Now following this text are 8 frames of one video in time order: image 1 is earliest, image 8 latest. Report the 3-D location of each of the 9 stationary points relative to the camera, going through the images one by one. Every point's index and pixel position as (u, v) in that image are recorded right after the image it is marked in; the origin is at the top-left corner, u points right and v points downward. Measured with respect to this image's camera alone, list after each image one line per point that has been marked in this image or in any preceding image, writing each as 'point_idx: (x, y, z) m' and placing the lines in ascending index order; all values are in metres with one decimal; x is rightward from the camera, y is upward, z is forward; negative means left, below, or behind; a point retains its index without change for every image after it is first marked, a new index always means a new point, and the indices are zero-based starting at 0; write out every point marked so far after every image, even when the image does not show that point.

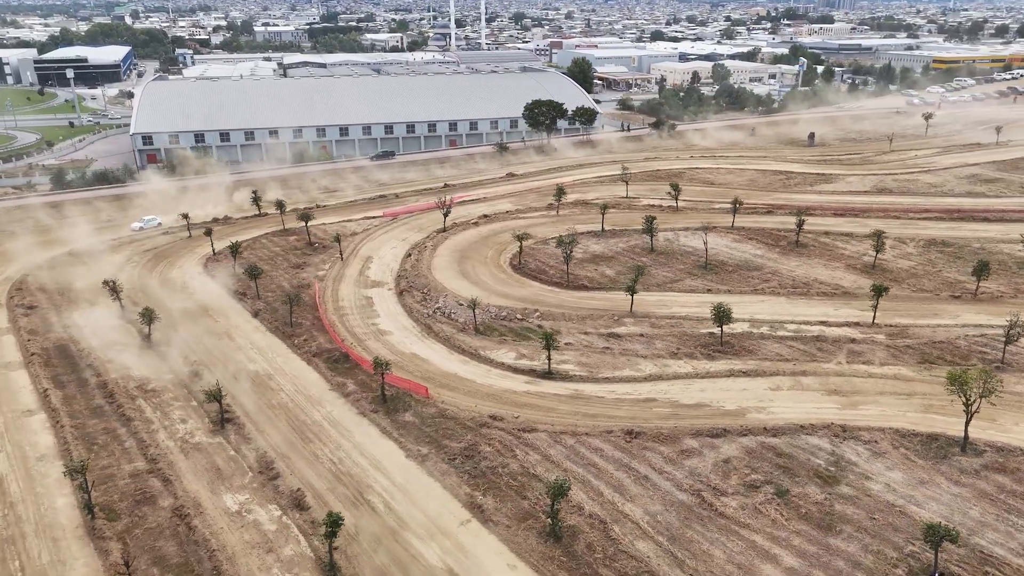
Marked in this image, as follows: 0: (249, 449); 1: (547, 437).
0: (-6.5, -4.0, +18.3) m
1: (+0.9, -3.8, +18.2) m
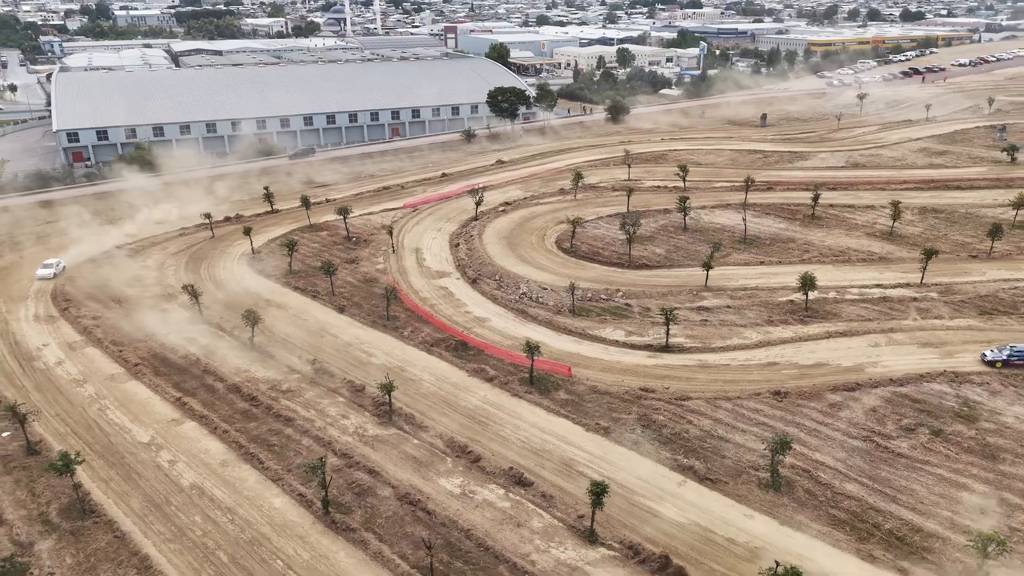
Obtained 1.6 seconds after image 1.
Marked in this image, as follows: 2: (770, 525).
0: (-2.0, -3.8, +18.7) m
1: (+5.3, -3.1, +19.7) m
2: (+5.3, -4.8, +15.0) m
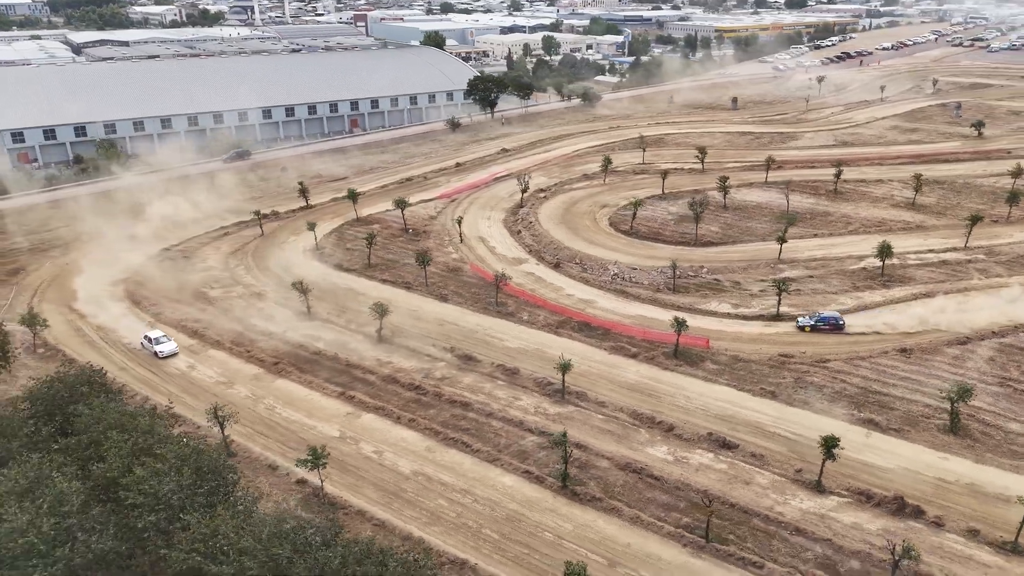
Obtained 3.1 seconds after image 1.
0: (+2.7, -3.2, +19.6) m
1: (+9.8, -2.2, +21.4) m
2: (+10.5, -3.9, +16.8) m
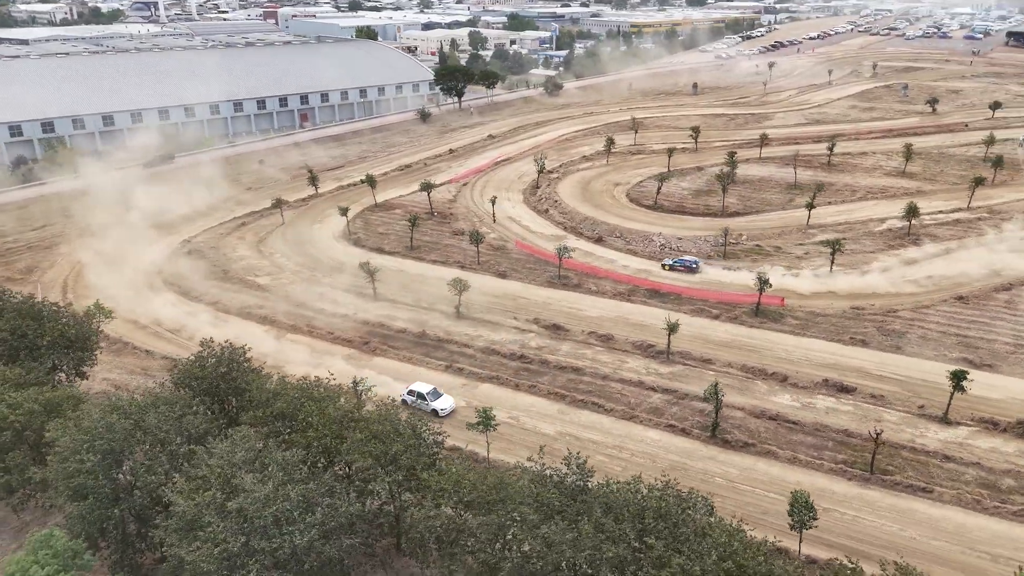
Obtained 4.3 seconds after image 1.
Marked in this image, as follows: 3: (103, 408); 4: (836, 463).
0: (+5.8, -2.1, +20.1) m
1: (+12.6, -0.8, +22.8) m
2: (+13.8, -2.5, +18.2) m
3: (-7.5, -2.2, +13.7) m
4: (+7.1, -3.8, +15.9) m
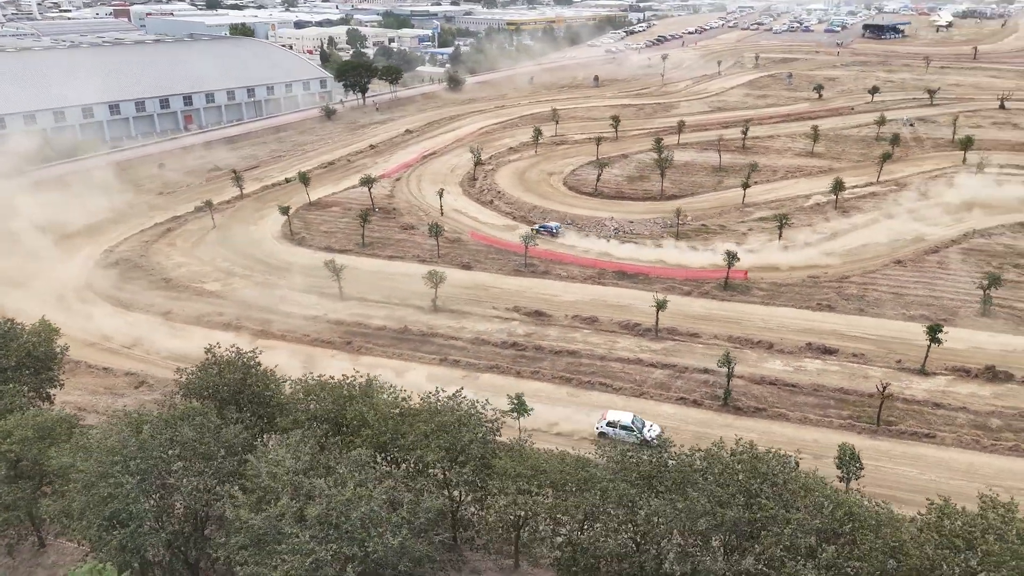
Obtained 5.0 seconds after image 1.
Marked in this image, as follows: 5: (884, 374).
0: (+5.6, -1.4, +20.8) m
1: (+11.8, +0.3, +24.4) m
2: (+13.8, -1.3, +20.1) m
3: (-6.5, -2.3, +12.3) m
4: (+7.6, -3.0, +16.8) m
5: (+9.5, -2.2, +18.7) m
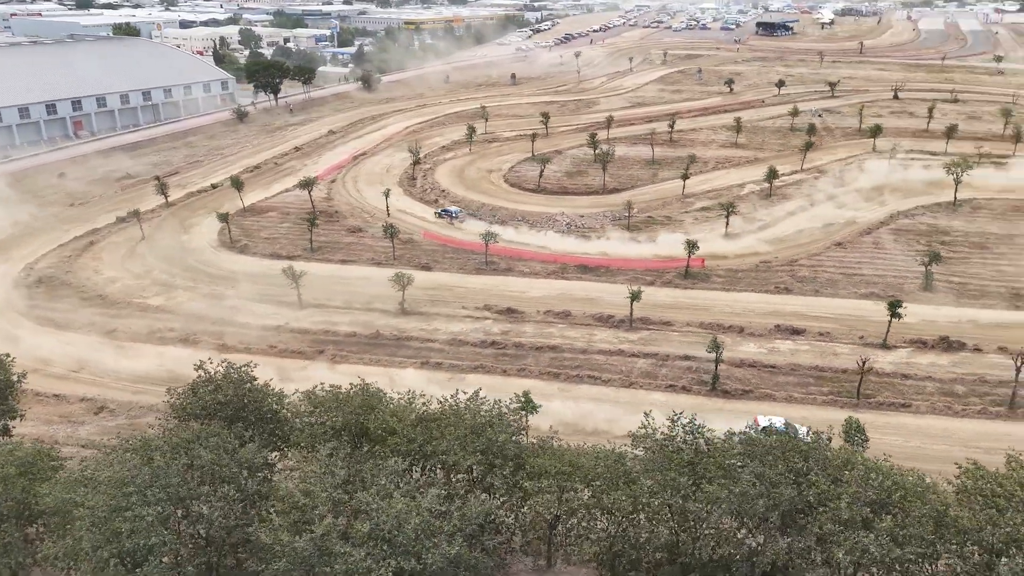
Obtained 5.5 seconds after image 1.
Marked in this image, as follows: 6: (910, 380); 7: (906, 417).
0: (+4.9, -1.1, +21.2) m
1: (+10.5, +1.0, +25.6) m
2: (+13.2, -0.5, +21.6) m
3: (-6.0, -2.5, +11.3) m
4: (+7.5, -2.6, +17.5) m
5: (+9.1, -1.7, +19.6) m
6: (+9.8, -2.3, +18.0) m
7: (+9.0, -2.9, +16.6) m
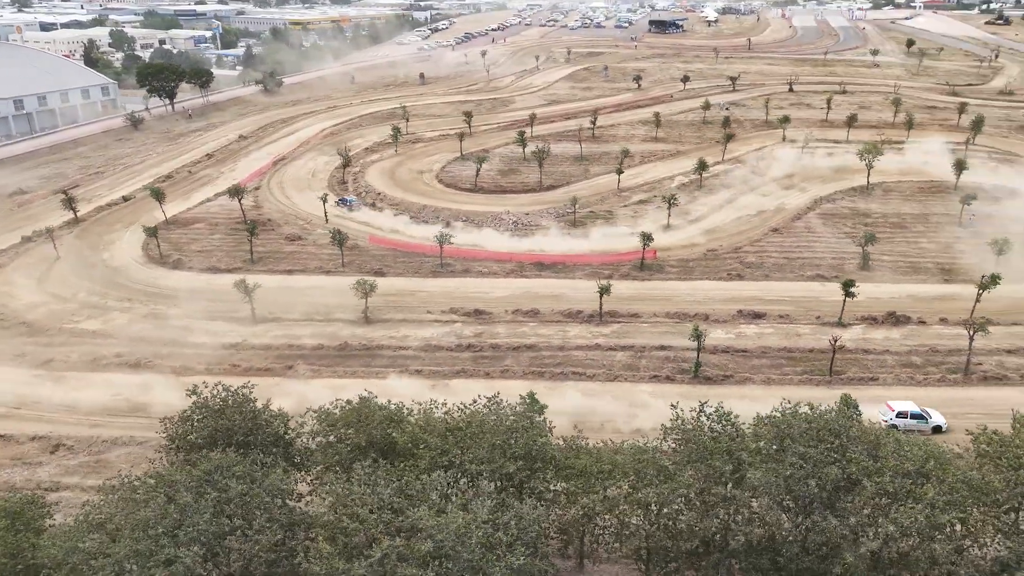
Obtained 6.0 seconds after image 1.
0: (+4.0, -0.8, +21.6) m
1: (+8.9, +1.5, +26.7) m
2: (+12.1, +0.2, +23.1) m
3: (-5.3, -2.9, +10.3) m
4: (+7.2, -2.2, +18.3) m
5: (+8.4, -1.2, +20.6) m
6: (+9.4, -1.7, +19.1) m
7: (+8.8, -2.5, +17.6) m
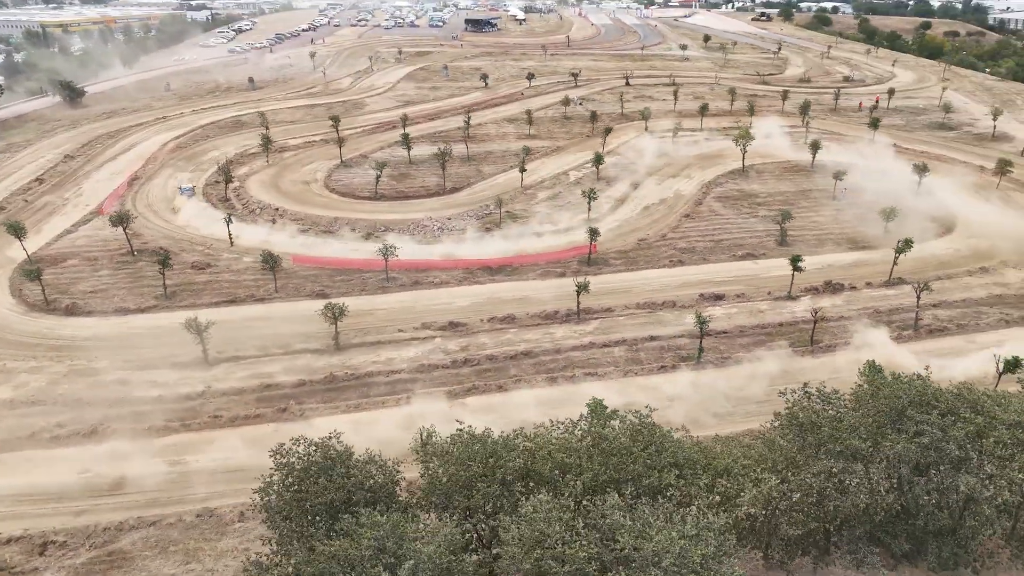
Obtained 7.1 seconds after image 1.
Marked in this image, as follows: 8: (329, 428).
0: (+3.3, -0.6, +21.9) m
1: (+6.4, +2.1, +28.1) m
2: (+10.5, +1.2, +25.5) m
3: (-2.6, -3.5, +8.7) m
4: (+7.3, -1.6, +19.6) m
5: (+7.8, -0.5, +22.1) m
6: (+9.2, -1.0, +21.0) m
7: (+9.0, -1.7, +19.4) m
8: (-4.0, -3.1, +16.2) m
